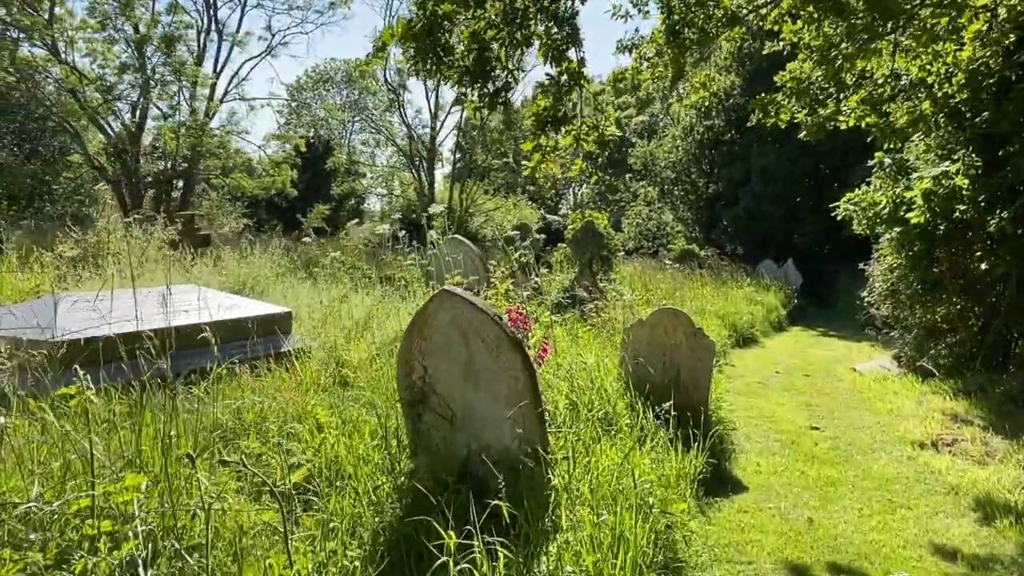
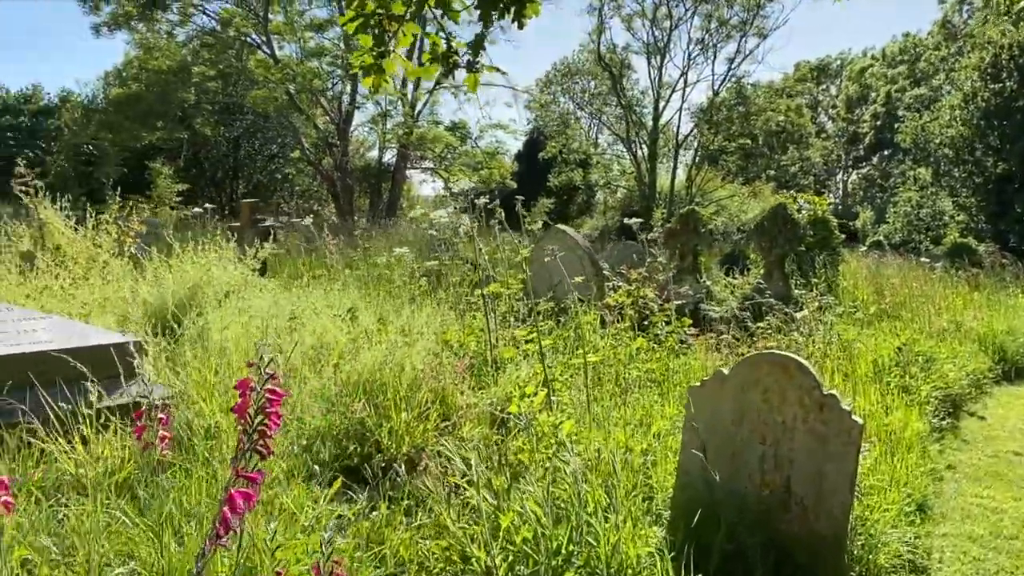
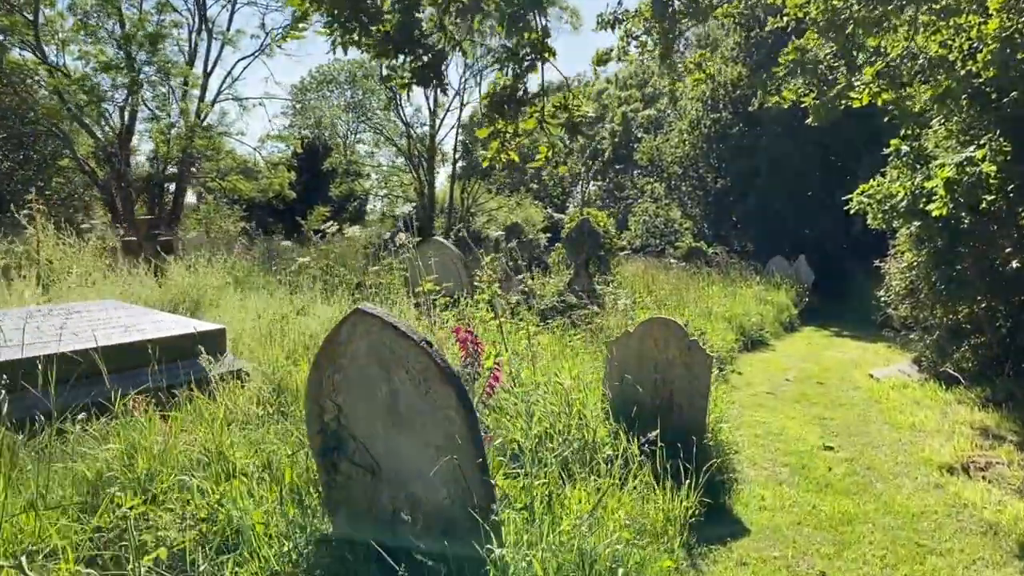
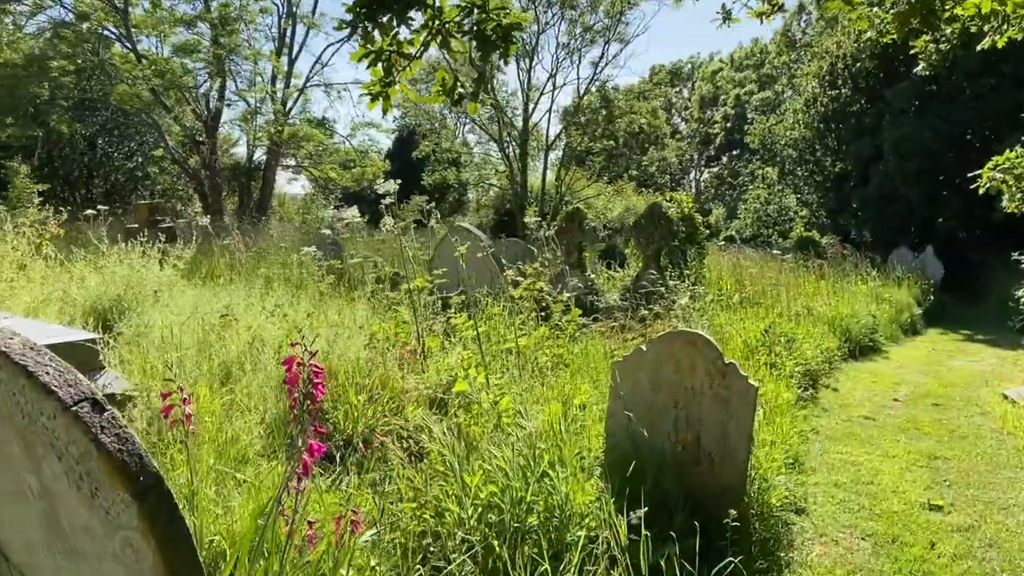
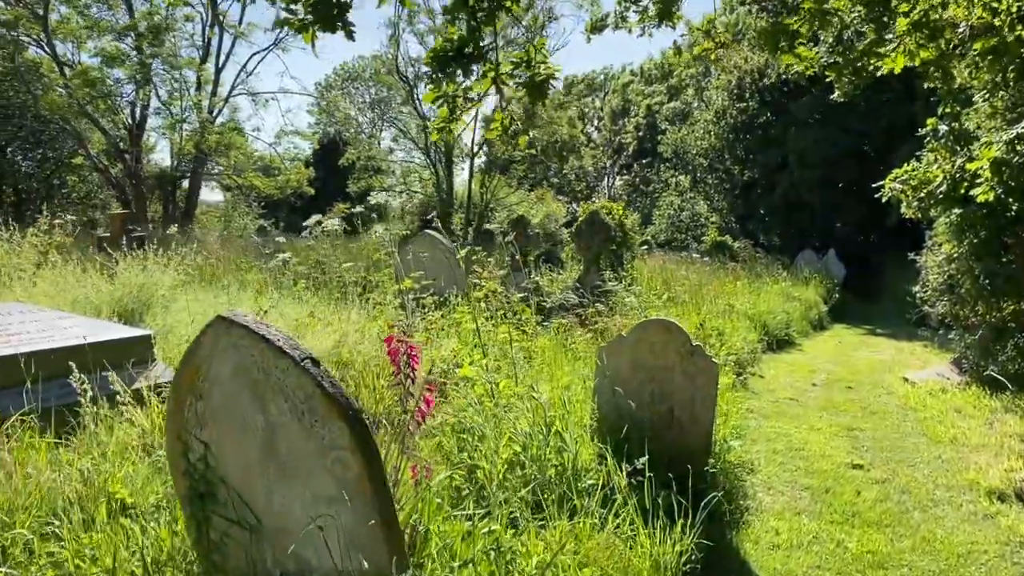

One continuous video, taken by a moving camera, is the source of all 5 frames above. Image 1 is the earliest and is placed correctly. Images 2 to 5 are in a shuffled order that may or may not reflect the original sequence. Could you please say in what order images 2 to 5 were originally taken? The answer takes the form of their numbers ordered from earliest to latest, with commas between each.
3, 5, 4, 2
